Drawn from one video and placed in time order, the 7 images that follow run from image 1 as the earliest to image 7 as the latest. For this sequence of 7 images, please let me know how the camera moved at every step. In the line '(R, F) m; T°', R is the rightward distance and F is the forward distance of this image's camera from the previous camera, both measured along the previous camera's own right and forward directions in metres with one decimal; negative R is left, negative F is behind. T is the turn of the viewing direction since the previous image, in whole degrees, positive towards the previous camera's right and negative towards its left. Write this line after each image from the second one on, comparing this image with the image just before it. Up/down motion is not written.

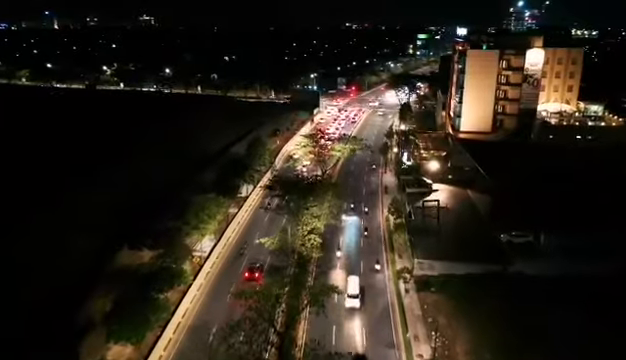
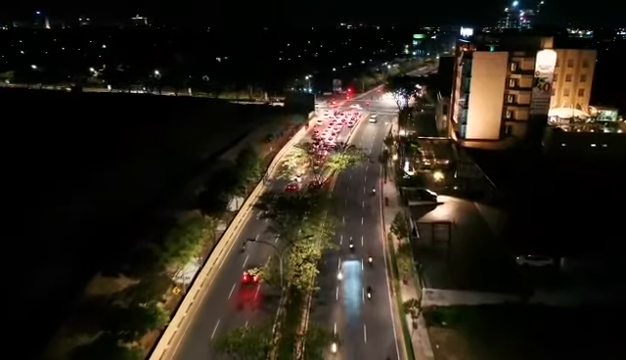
(0.0, +2.9) m; +1°
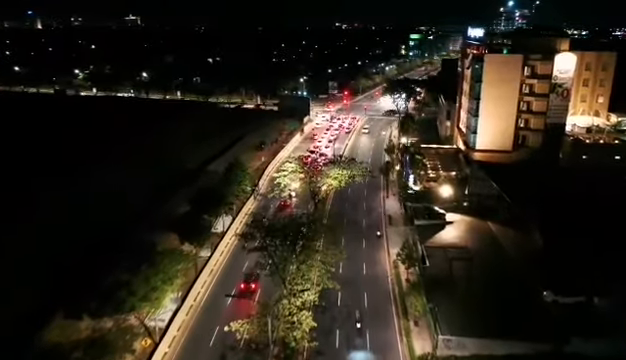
(0.0, +3.6) m; +1°
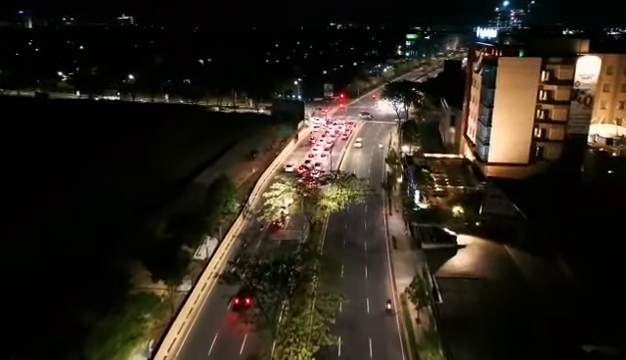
(0.0, +3.6) m; +1°
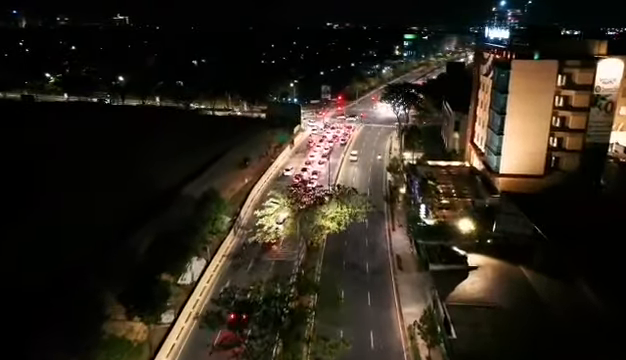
(0.0, +2.6) m; 0°
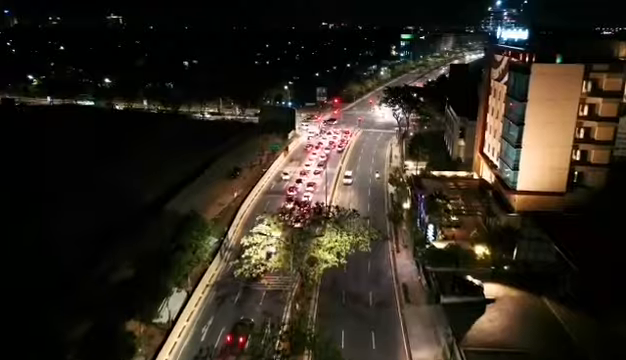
(0.0, +3.2) m; +1°
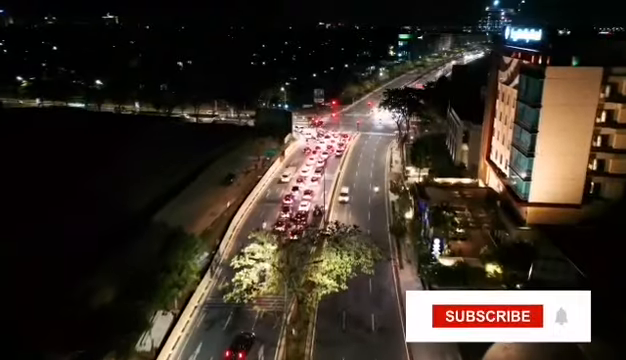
(0.0, +1.9) m; 0°
